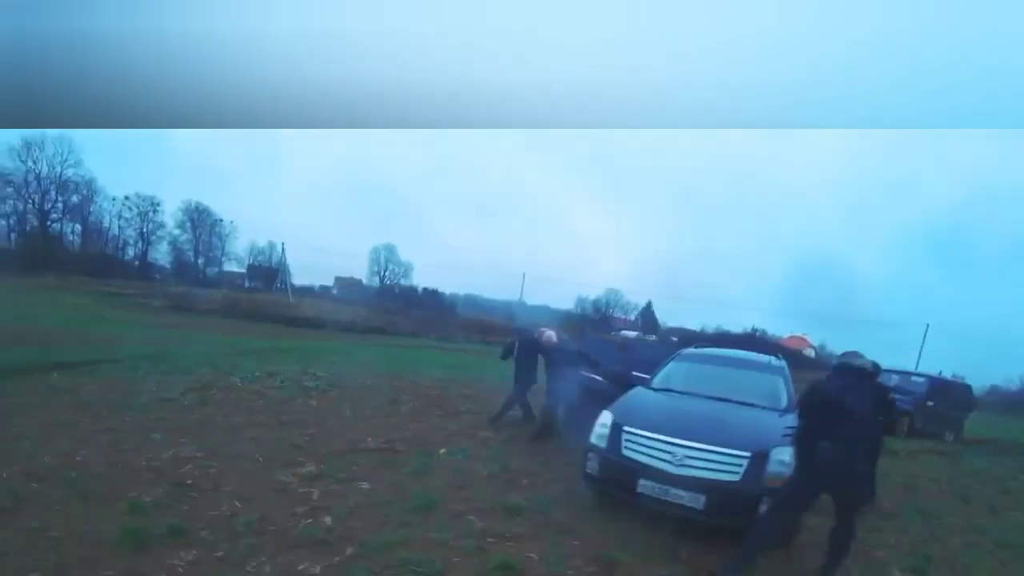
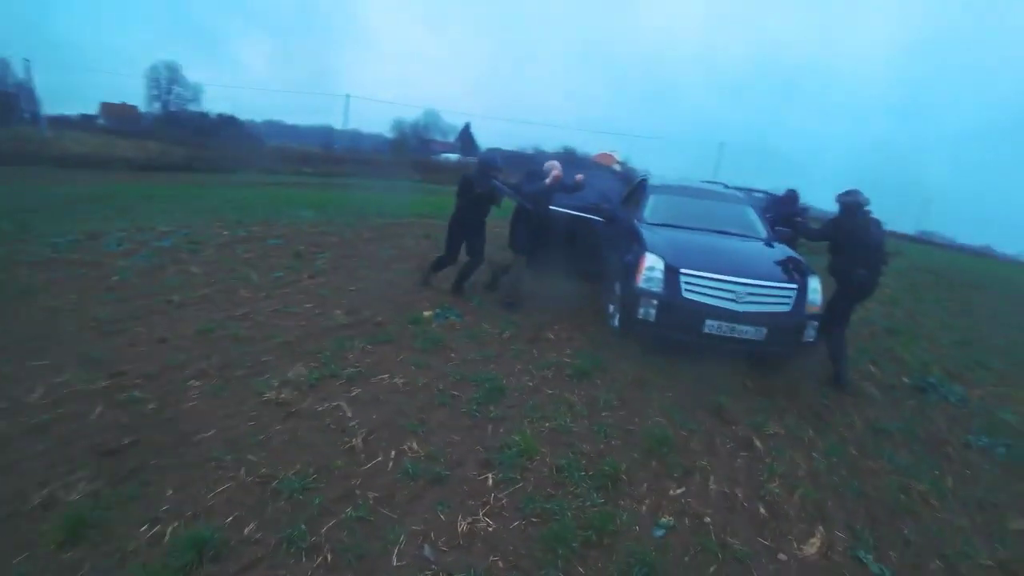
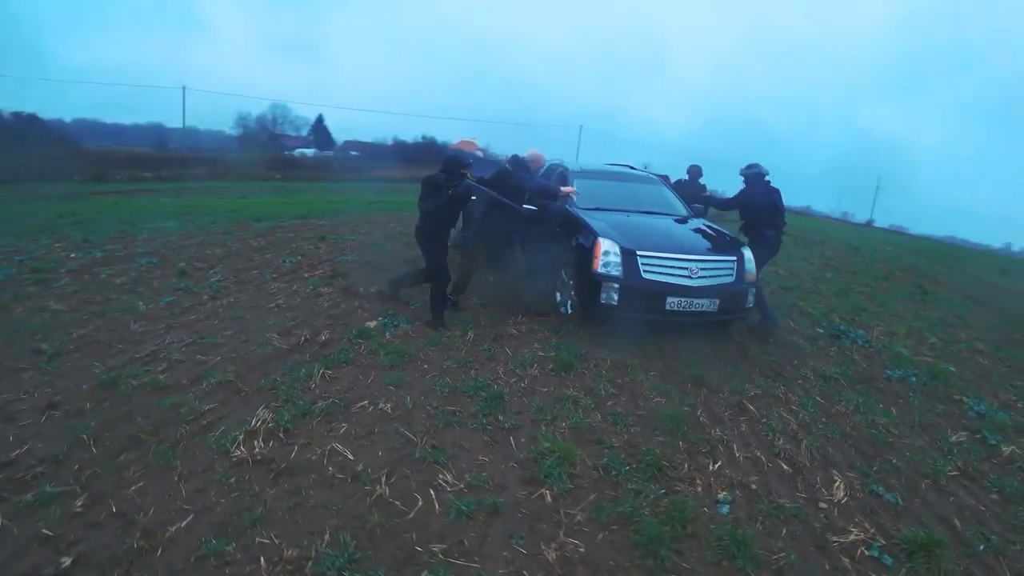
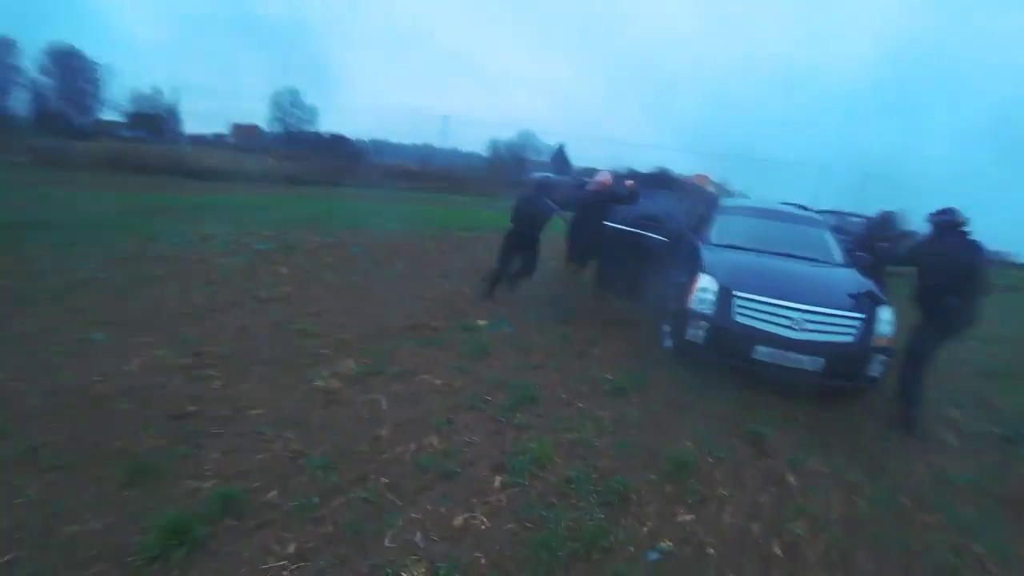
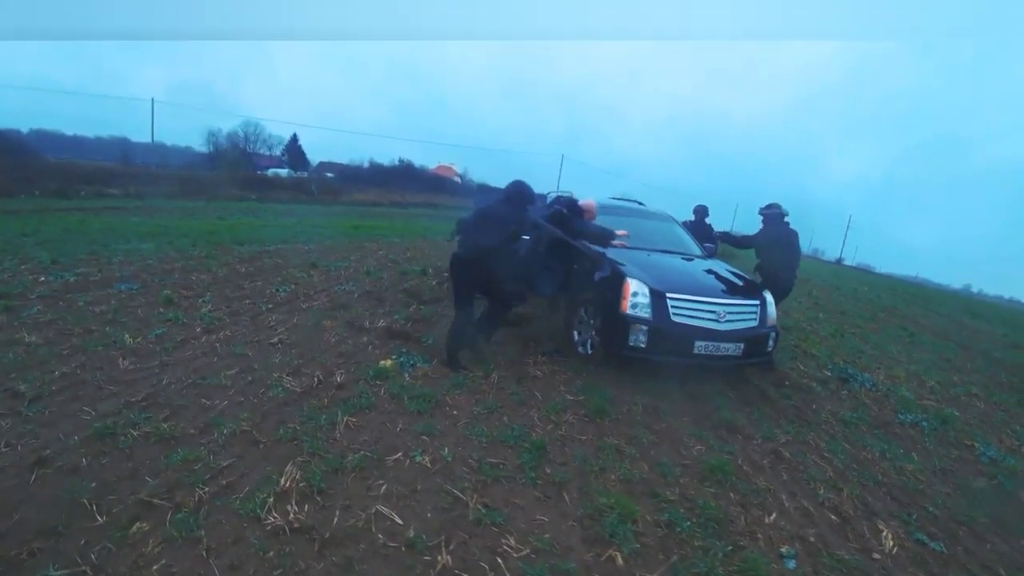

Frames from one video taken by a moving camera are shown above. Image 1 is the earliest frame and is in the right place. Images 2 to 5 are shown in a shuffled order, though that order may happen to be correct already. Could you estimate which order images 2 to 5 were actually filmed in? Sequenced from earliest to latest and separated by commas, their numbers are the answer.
4, 2, 3, 5
